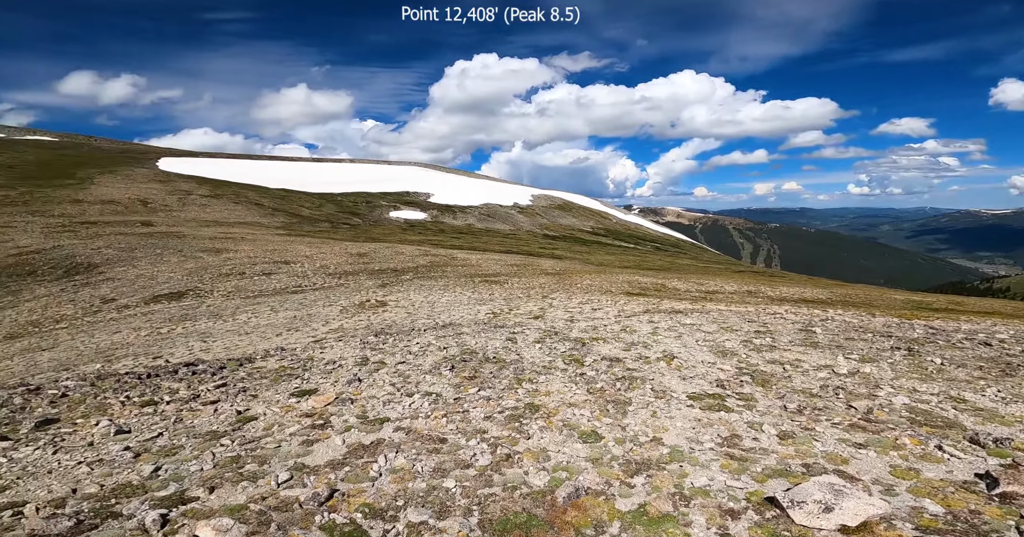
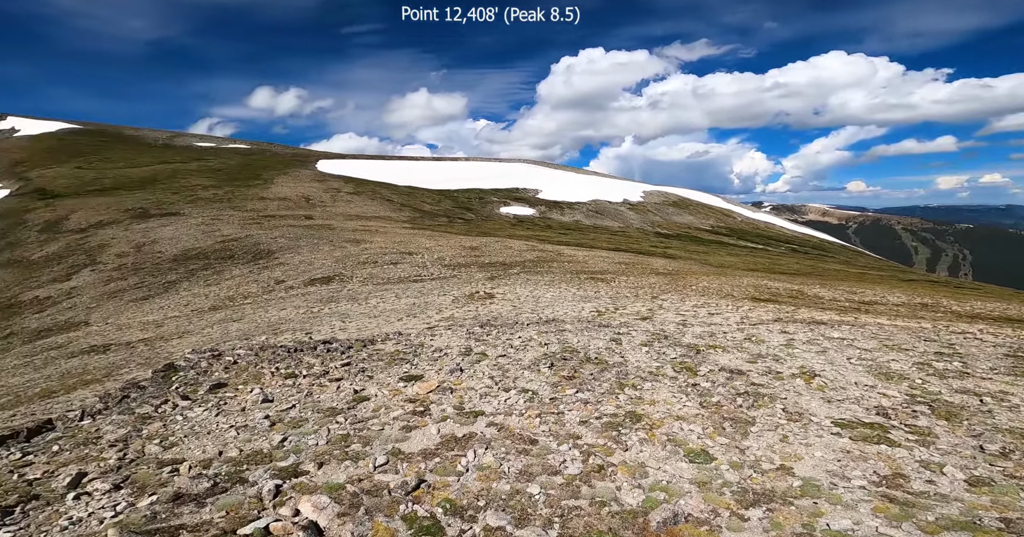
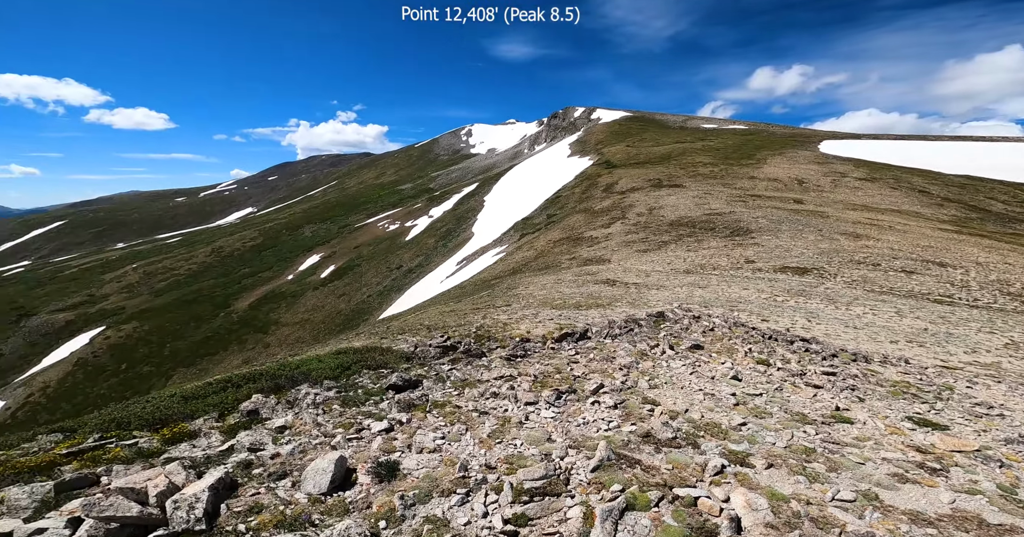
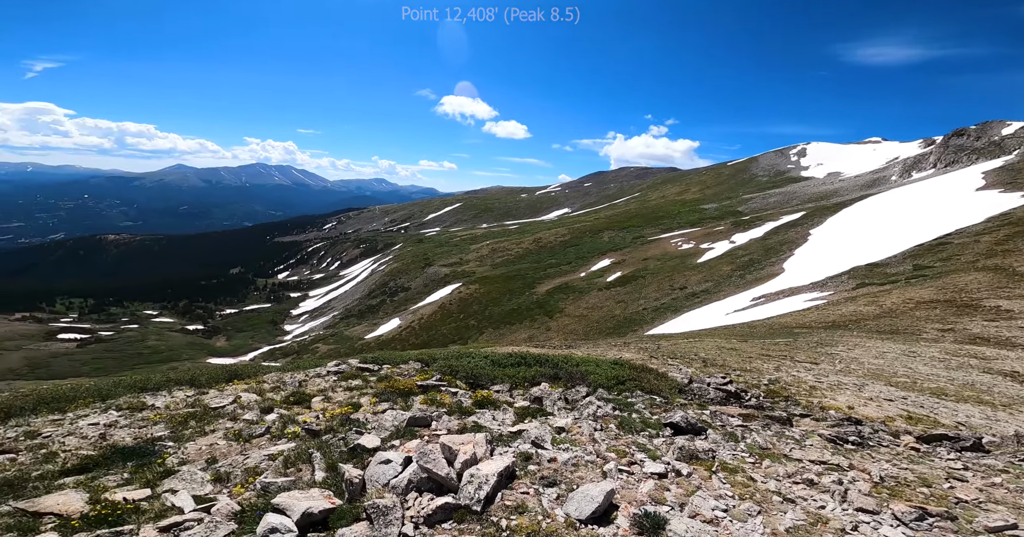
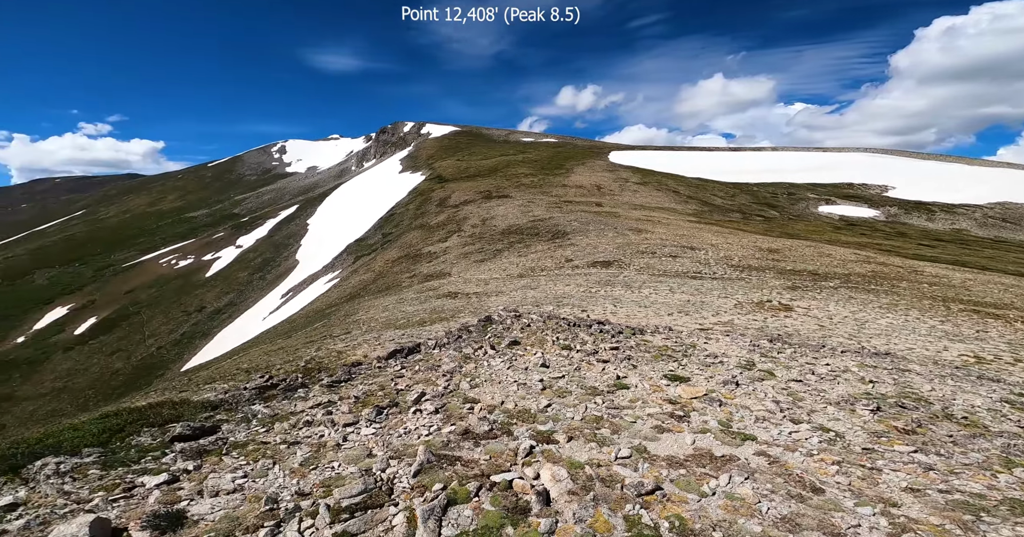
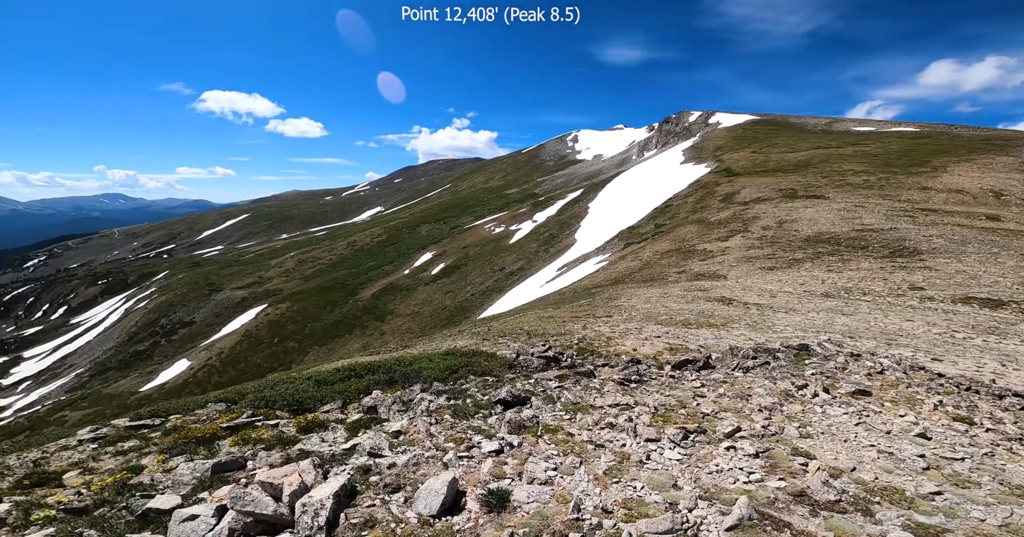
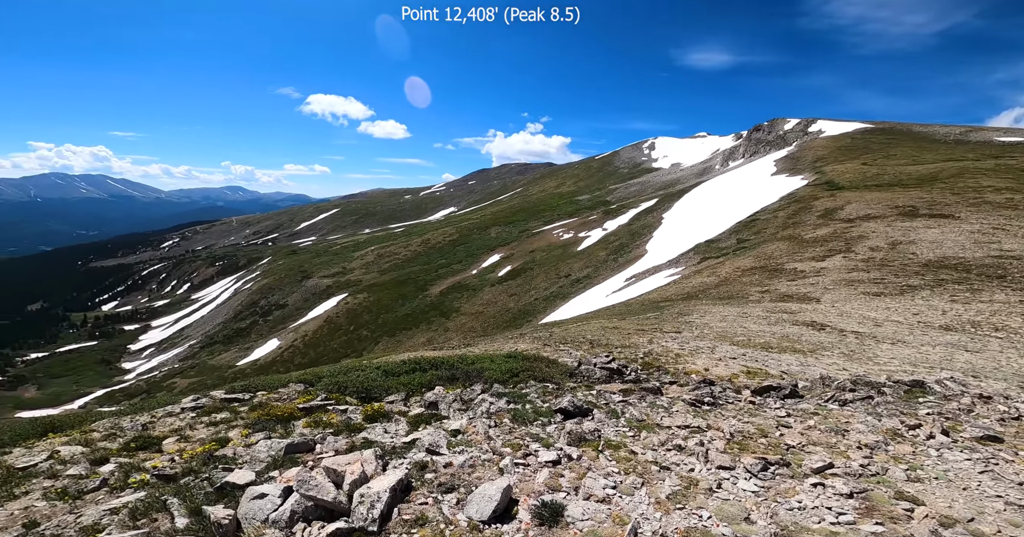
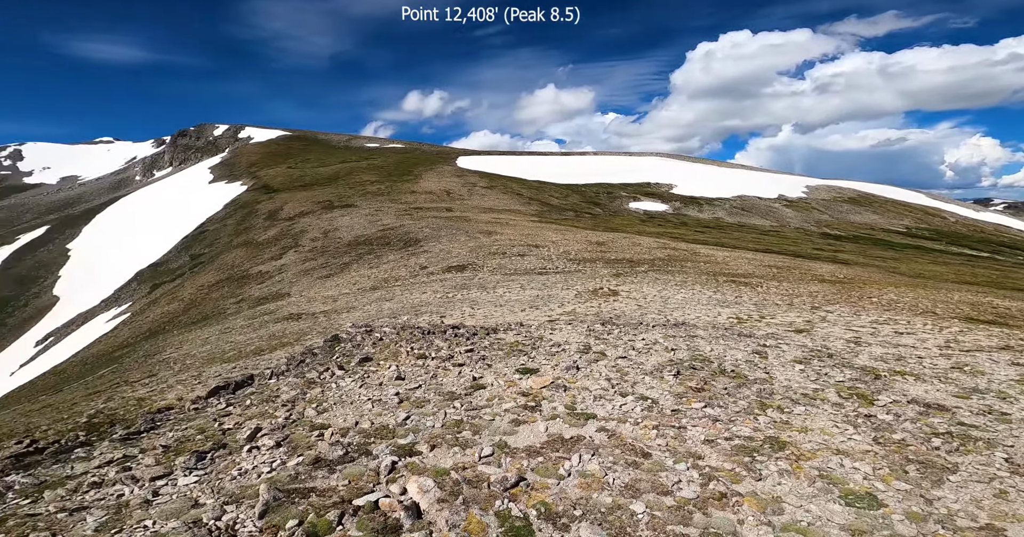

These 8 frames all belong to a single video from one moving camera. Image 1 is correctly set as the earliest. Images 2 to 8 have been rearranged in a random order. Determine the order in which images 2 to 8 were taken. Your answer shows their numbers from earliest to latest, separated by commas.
2, 8, 5, 3, 6, 7, 4
